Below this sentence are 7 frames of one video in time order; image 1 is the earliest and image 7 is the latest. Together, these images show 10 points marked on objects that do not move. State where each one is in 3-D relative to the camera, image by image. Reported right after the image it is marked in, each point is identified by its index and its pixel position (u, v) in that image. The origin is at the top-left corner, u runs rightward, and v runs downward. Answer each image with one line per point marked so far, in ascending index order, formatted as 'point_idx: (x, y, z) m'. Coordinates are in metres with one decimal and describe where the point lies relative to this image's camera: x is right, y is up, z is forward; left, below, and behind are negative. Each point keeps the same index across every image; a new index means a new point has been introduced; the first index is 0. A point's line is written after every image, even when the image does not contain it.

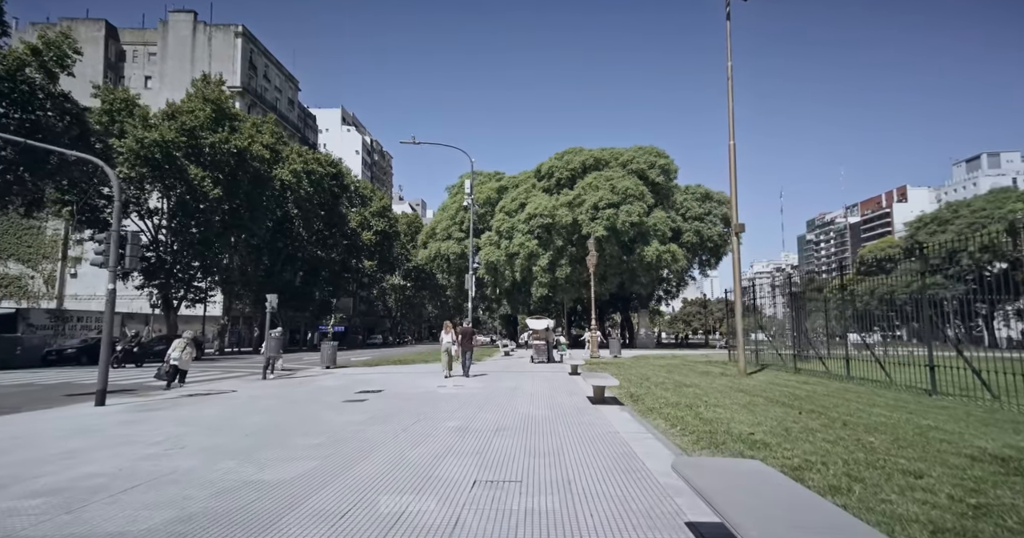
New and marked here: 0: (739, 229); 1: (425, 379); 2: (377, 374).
0: (+6.4, +1.2, +16.0) m
1: (-2.6, -3.2, +16.5) m
2: (-4.6, -3.6, +19.0) m
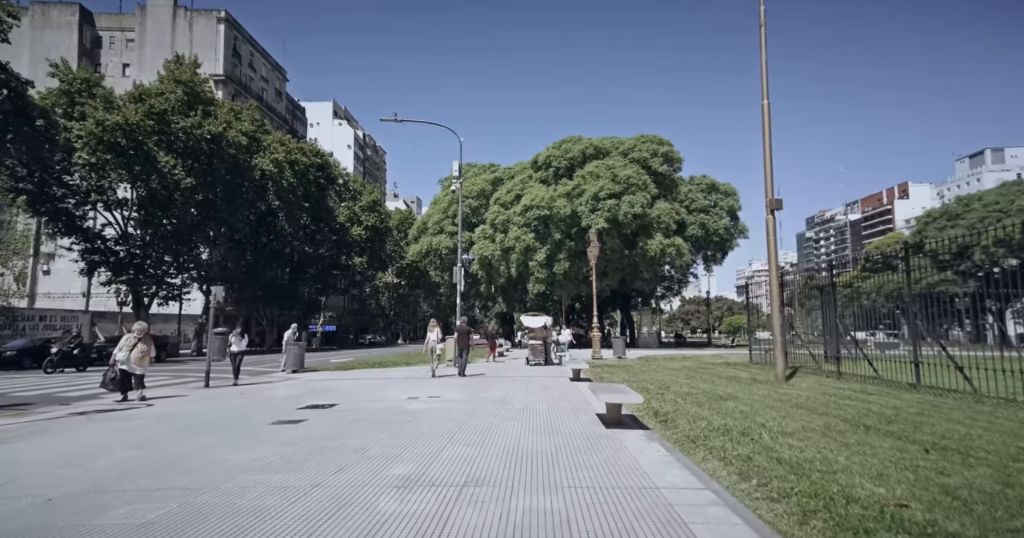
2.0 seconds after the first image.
0: (+6.1, +1.5, +13.3) m
1: (-2.8, -2.9, +13.8) m
2: (-4.8, -3.3, +16.3) m
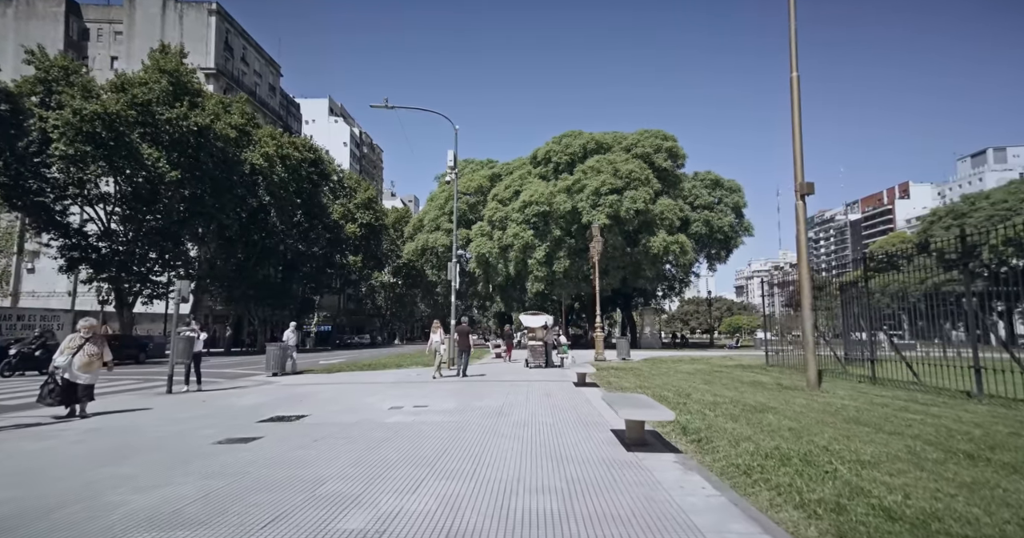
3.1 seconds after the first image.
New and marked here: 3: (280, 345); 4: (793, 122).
0: (+6.1, +1.7, +11.8) m
1: (-2.8, -2.7, +12.3) m
2: (-4.9, -3.1, +14.8) m
3: (-7.9, -2.5, +19.2) m
4: (+6.1, +3.1, +12.2) m
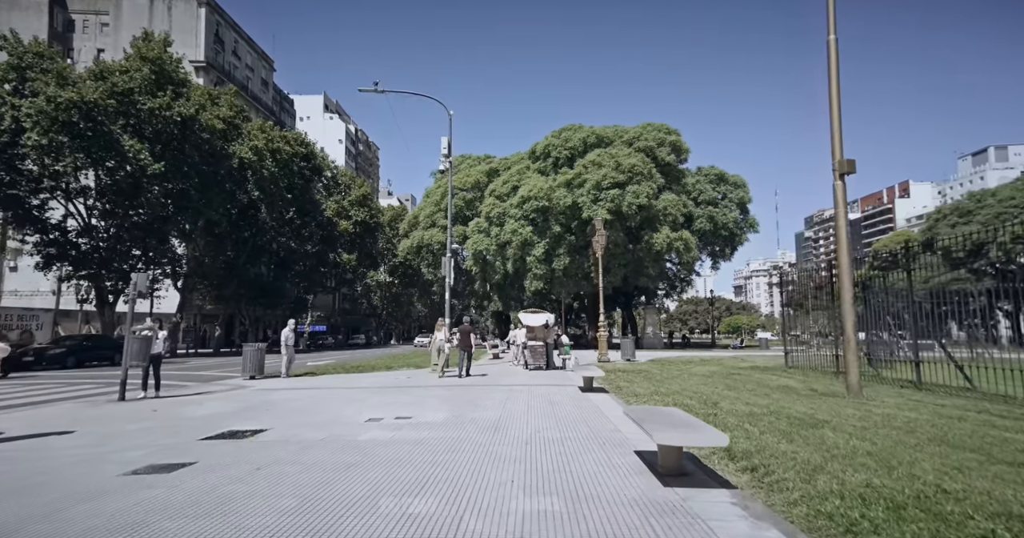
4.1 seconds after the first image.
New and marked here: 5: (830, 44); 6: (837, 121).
0: (+6.1, +1.9, +10.3) m
1: (-2.9, -2.5, +10.7) m
2: (-4.9, -2.9, +13.2) m
3: (-8.0, -2.4, +17.7) m
4: (+6.1, +3.3, +10.8) m
5: (+6.2, +4.4, +11.0) m
6: (+6.2, +2.8, +10.8) m
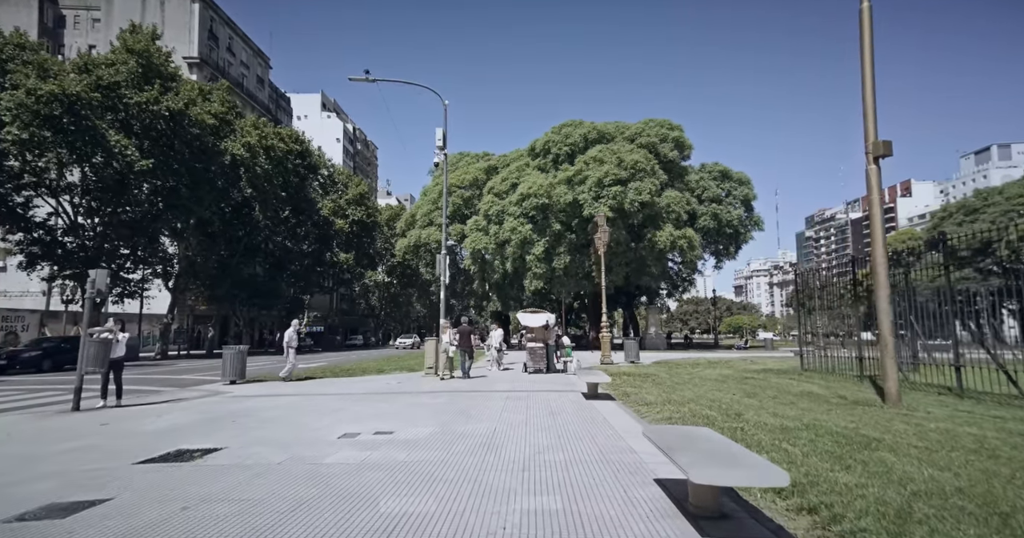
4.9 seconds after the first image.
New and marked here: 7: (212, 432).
0: (+6.0, +2.0, +9.2) m
1: (-2.9, -2.4, +9.6) m
2: (-5.0, -2.8, +12.1) m
3: (-8.0, -2.3, +16.6) m
4: (+6.0, +3.4, +9.7) m
5: (+6.1, +4.5, +9.9) m
6: (+6.1, +2.9, +9.7) m
7: (-4.1, -2.3, +7.9) m
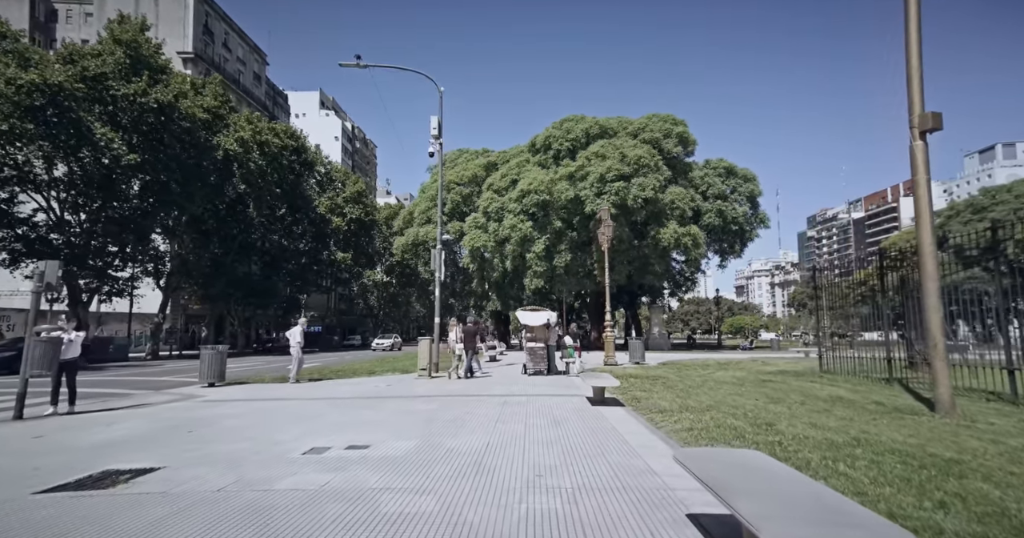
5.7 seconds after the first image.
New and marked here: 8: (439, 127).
0: (+6.0, +2.1, +8.1) m
1: (-3.0, -2.3, +8.5) m
2: (-5.0, -2.7, +11.0) m
3: (-8.1, -2.1, +15.5) m
4: (+5.9, +3.6, +8.6) m
5: (+6.0, +4.6, +8.8) m
6: (+6.1, +3.1, +8.6) m
7: (-4.2, -2.1, +6.8) m
8: (-2.6, +5.0, +19.9) m
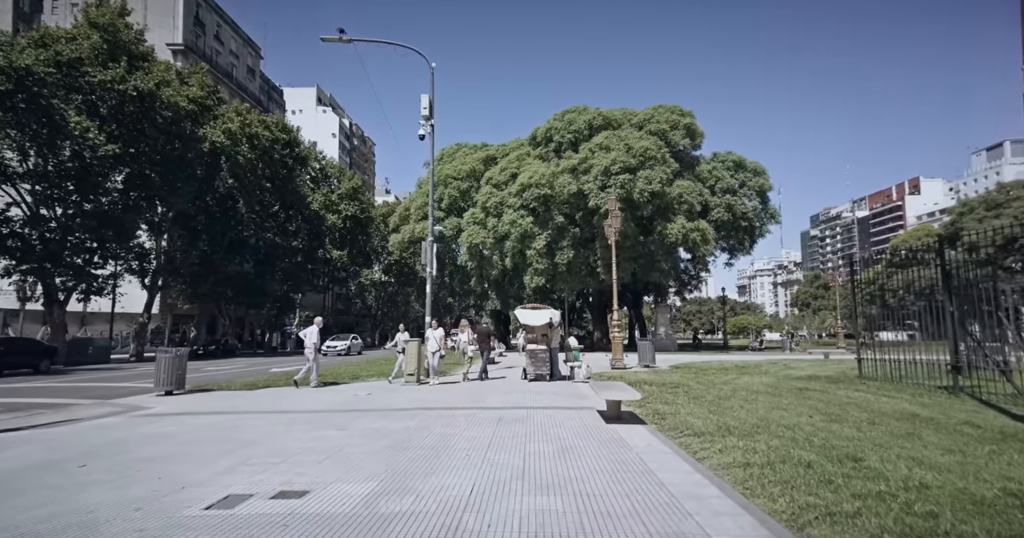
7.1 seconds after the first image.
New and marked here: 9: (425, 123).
0: (+5.9, +2.3, +6.3) m
1: (-3.0, -2.1, +6.7) m
2: (-5.1, -2.5, +9.2) m
3: (-8.1, -2.0, +13.7) m
4: (+5.9, +3.8, +6.7) m
5: (+6.0, +4.8, +6.9) m
6: (+6.0, +3.2, +6.7) m
7: (-4.2, -1.9, +4.9) m
8: (-2.6, +5.2, +18.0) m
9: (-2.8, +4.7, +18.3) m
